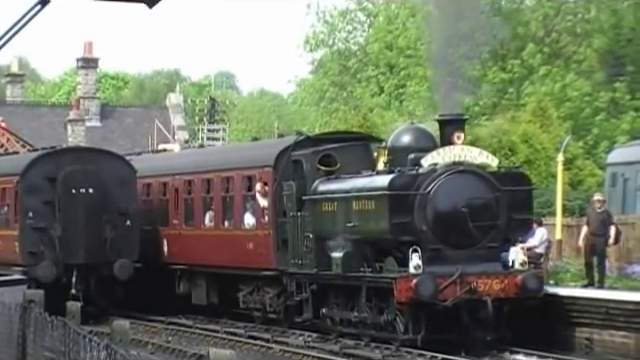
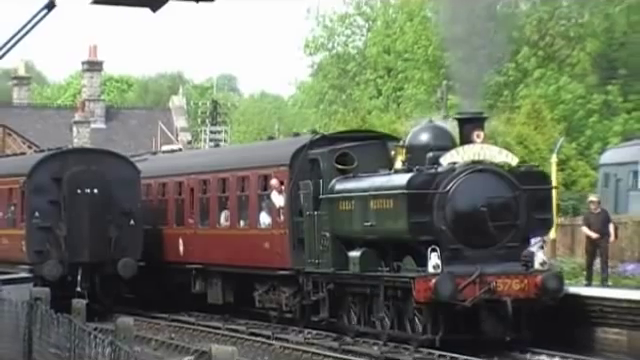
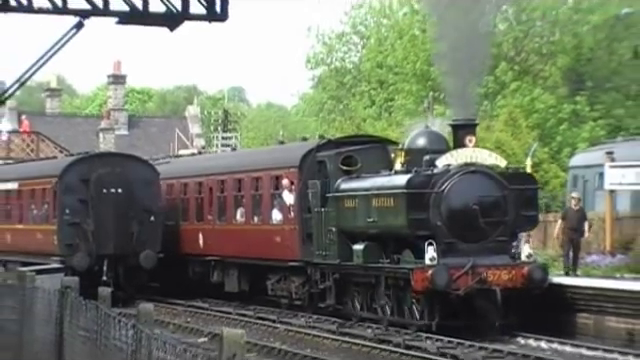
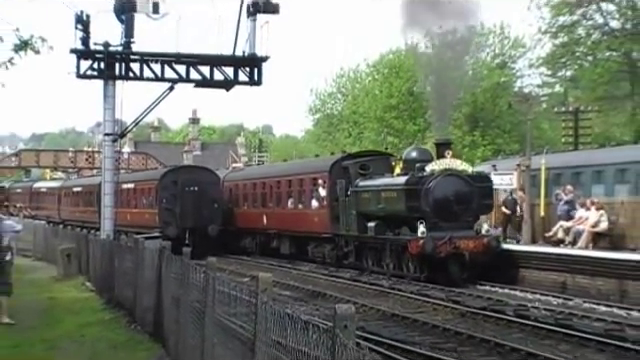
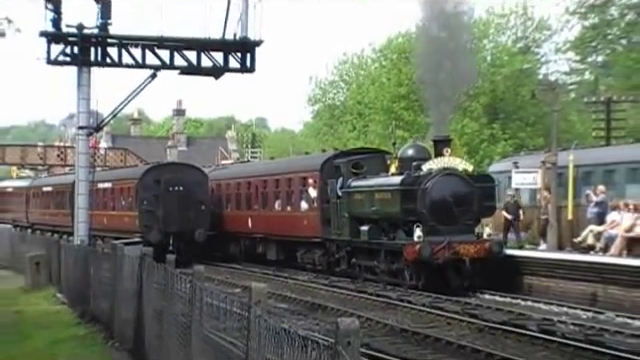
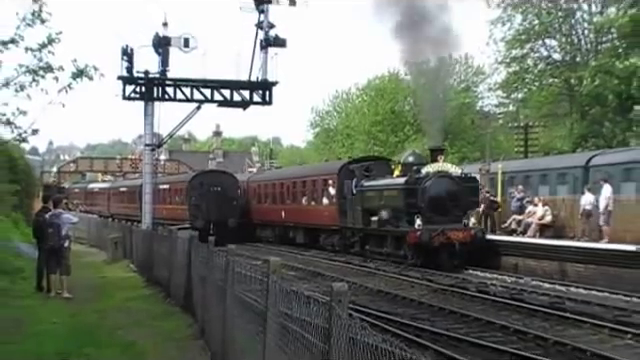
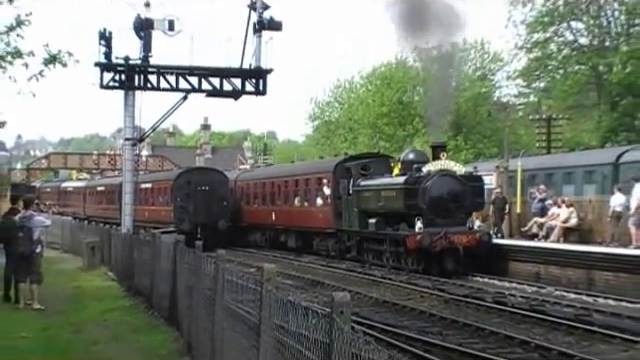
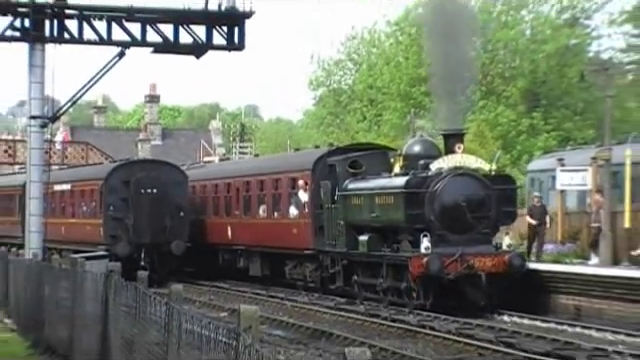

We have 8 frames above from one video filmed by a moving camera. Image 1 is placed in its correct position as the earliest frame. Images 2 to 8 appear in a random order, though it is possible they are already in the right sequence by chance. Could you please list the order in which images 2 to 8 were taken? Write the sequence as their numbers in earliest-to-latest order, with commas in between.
2, 3, 8, 5, 4, 7, 6
